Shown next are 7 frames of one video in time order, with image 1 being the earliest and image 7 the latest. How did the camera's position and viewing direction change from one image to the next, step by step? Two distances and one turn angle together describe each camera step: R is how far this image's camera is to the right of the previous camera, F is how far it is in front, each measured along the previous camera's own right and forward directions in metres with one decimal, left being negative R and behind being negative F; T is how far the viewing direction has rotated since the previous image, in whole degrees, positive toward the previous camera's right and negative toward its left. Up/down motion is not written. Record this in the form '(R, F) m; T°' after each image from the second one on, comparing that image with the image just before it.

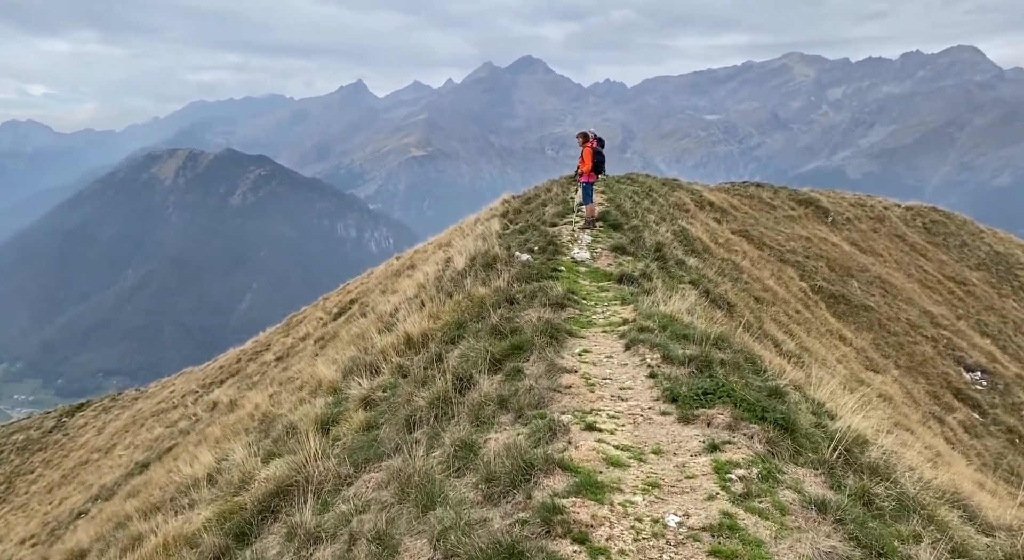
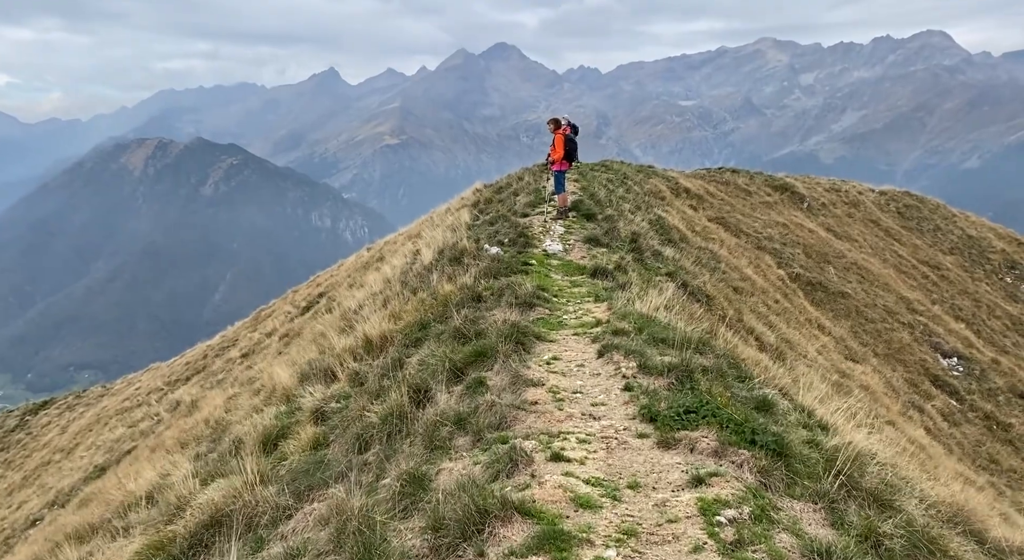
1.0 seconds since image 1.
(+0.2, +0.9) m; +2°
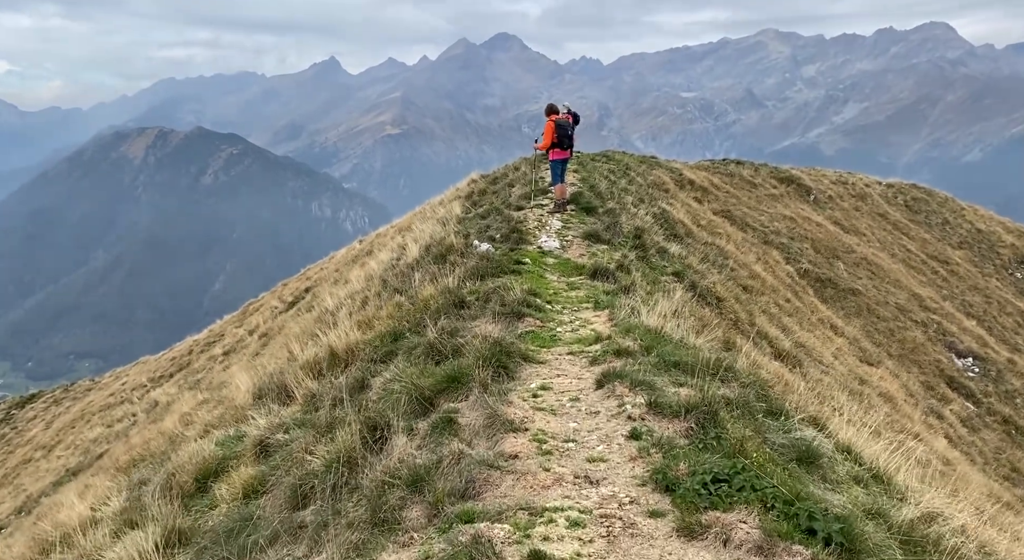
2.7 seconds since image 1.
(+0.2, +1.7) m; 0°
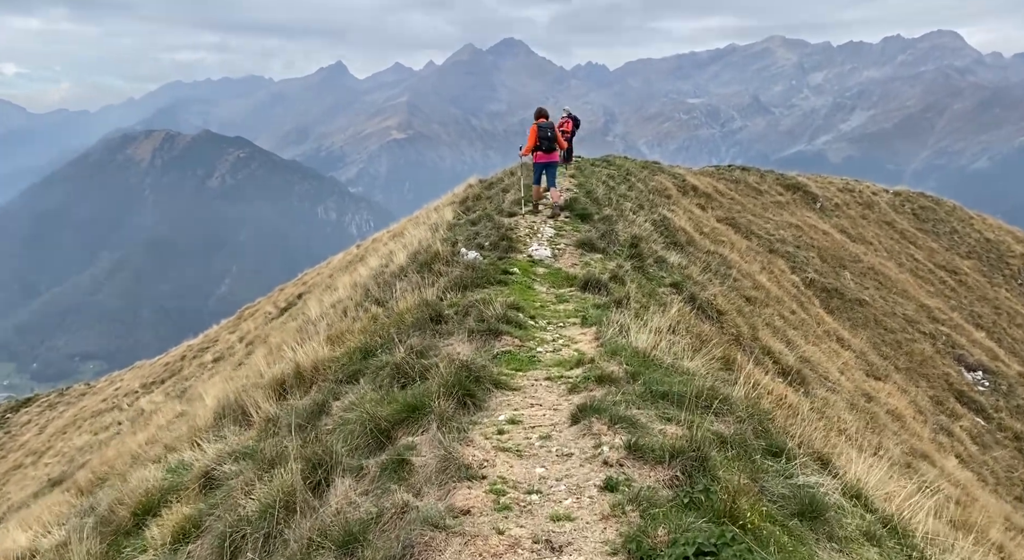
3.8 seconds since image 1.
(+0.3, +0.9) m; 0°
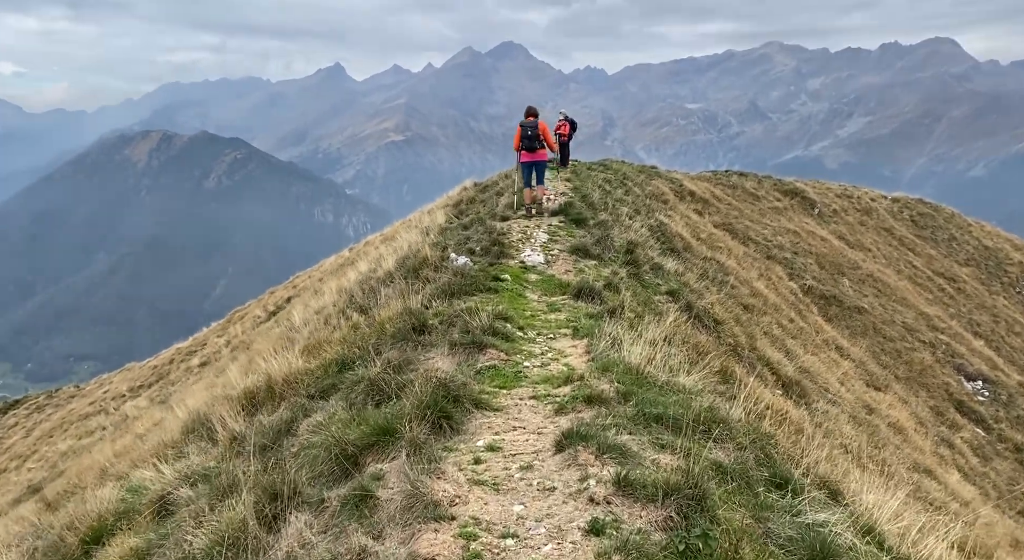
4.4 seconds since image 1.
(+0.1, +0.6) m; 0°
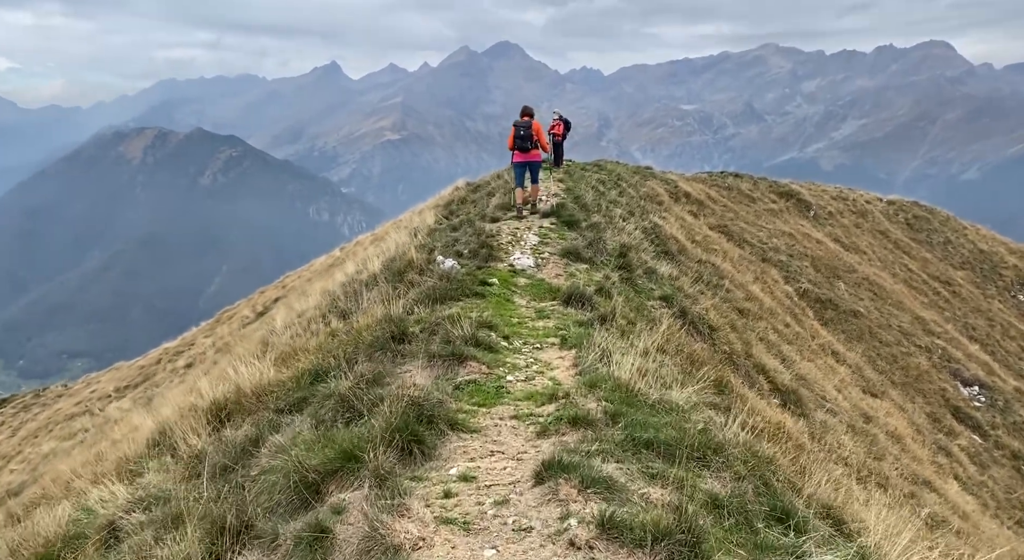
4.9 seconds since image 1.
(+0.1, +0.5) m; 0°
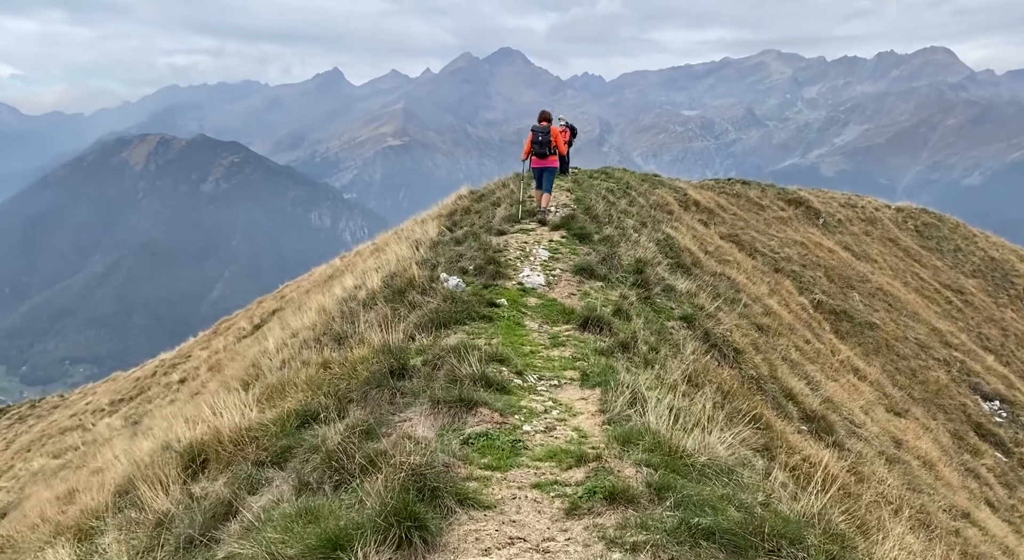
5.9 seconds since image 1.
(-0.1, +1.1) m; 0°
